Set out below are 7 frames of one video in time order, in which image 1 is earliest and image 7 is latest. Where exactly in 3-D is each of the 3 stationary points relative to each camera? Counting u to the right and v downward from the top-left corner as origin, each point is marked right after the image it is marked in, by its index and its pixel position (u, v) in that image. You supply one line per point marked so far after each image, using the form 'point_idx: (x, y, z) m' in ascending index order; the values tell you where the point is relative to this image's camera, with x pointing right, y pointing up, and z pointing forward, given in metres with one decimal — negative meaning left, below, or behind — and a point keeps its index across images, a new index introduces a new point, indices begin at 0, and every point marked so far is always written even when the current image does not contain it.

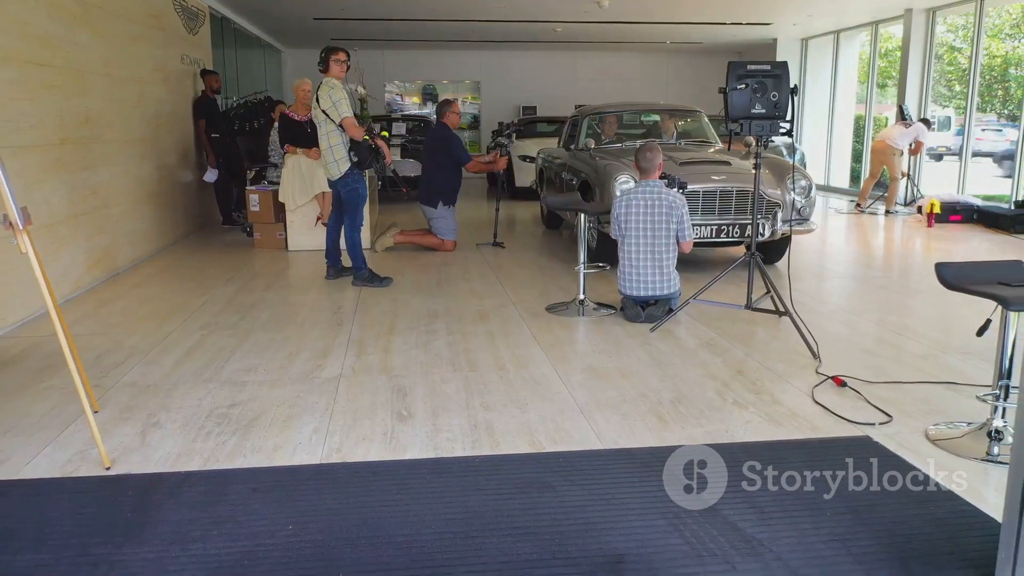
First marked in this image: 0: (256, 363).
0: (-0.8, -0.2, +3.7) m
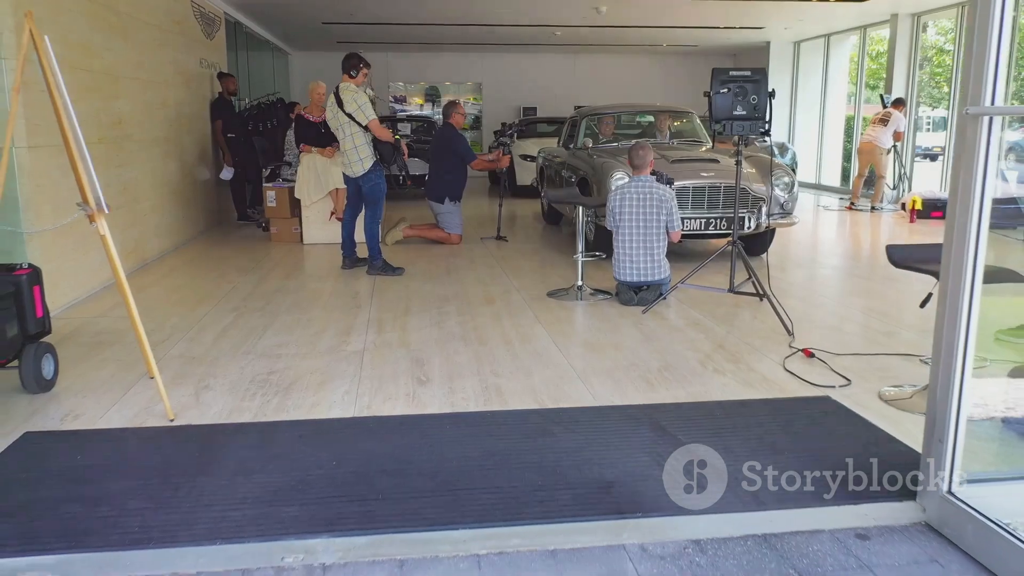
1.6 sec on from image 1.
0: (-0.8, -0.2, +4.1) m
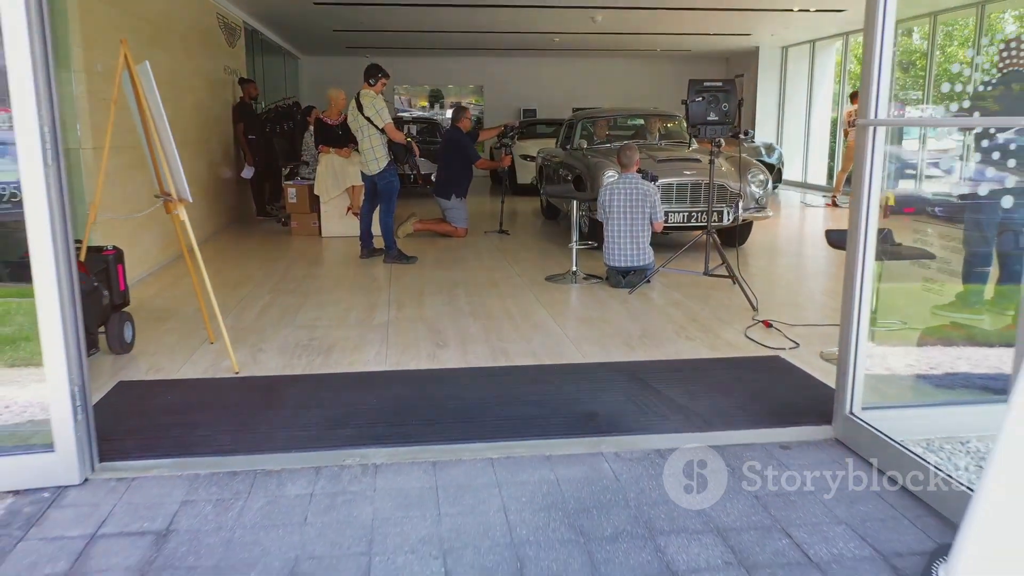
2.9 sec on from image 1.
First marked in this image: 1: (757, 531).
0: (-0.8, -0.1, +4.7) m
1: (+0.4, -0.4, +2.2) m
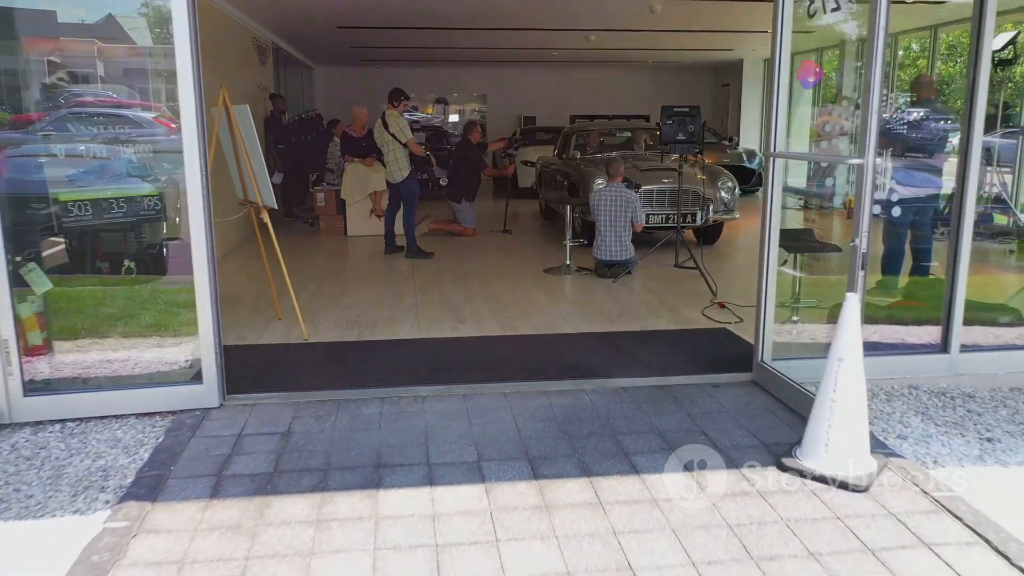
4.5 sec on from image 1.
0: (-0.7, 0.0, +5.8) m
1: (+0.5, -0.4, +3.3) m
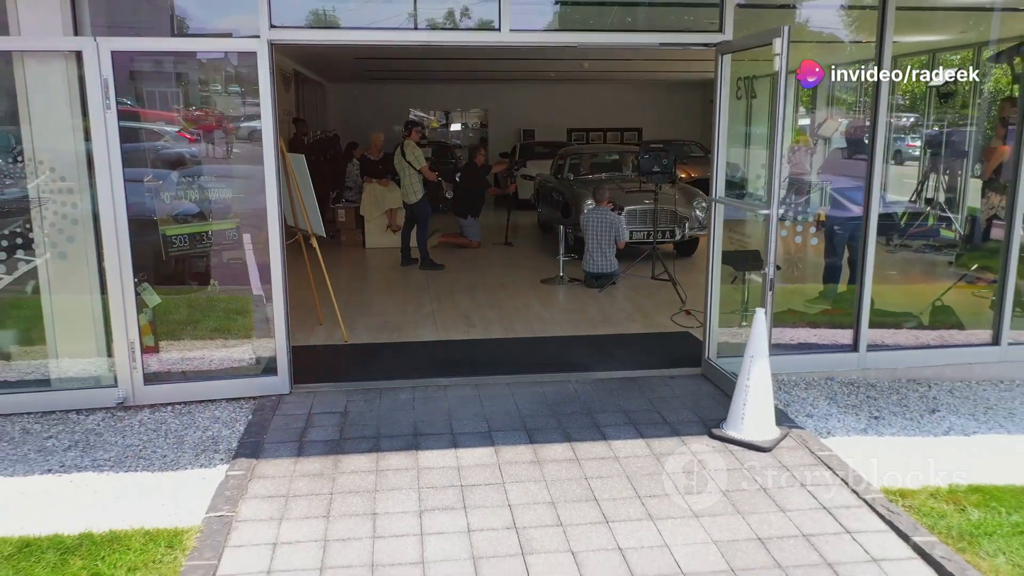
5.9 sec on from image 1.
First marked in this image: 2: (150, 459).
0: (-0.7, -0.1, +6.9) m
1: (+0.5, -0.4, +4.3) m
2: (-1.2, -0.5, +3.9) m
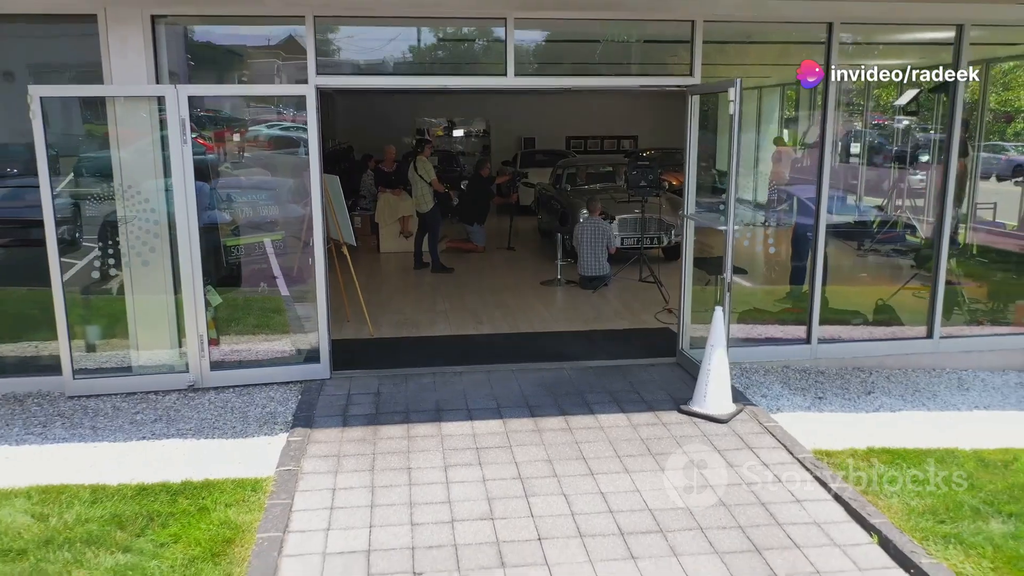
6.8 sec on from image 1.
0: (-0.7, -0.1, +7.8) m
1: (+0.5, -0.4, +5.2) m
2: (-1.1, -0.6, +4.8) m
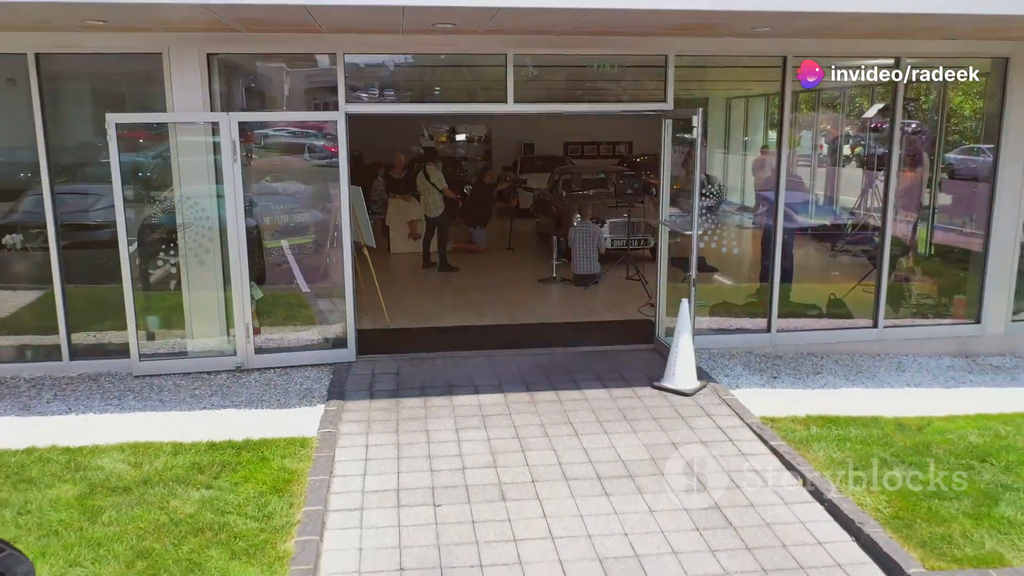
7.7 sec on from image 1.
0: (-0.7, -0.1, +8.7) m
1: (+0.5, -0.4, +6.1) m
2: (-1.1, -0.5, +5.7) m
